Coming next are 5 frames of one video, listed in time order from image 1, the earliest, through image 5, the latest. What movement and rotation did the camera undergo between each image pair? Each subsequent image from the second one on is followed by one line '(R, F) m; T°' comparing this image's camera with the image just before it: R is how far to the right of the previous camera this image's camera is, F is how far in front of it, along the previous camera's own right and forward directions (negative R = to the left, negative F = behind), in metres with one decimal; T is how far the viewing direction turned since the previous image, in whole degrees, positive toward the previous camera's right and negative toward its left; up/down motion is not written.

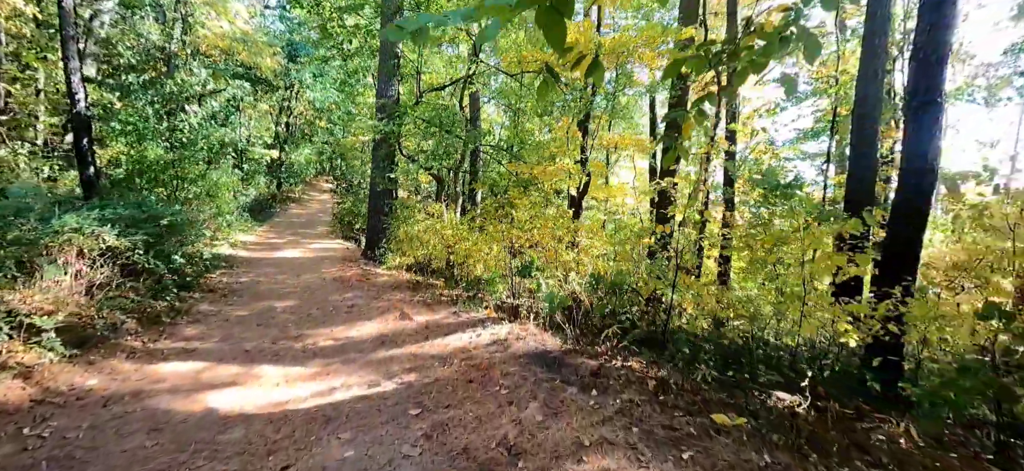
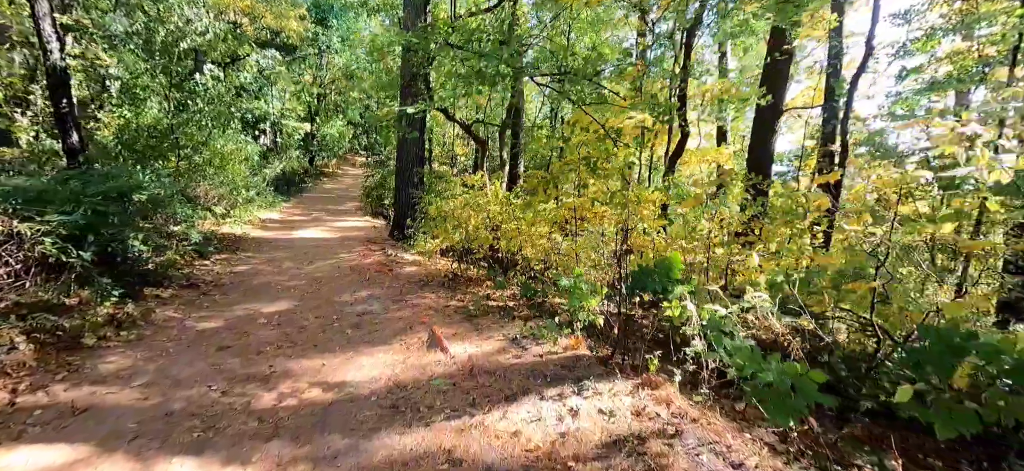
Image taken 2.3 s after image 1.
(-0.5, +2.3) m; -5°
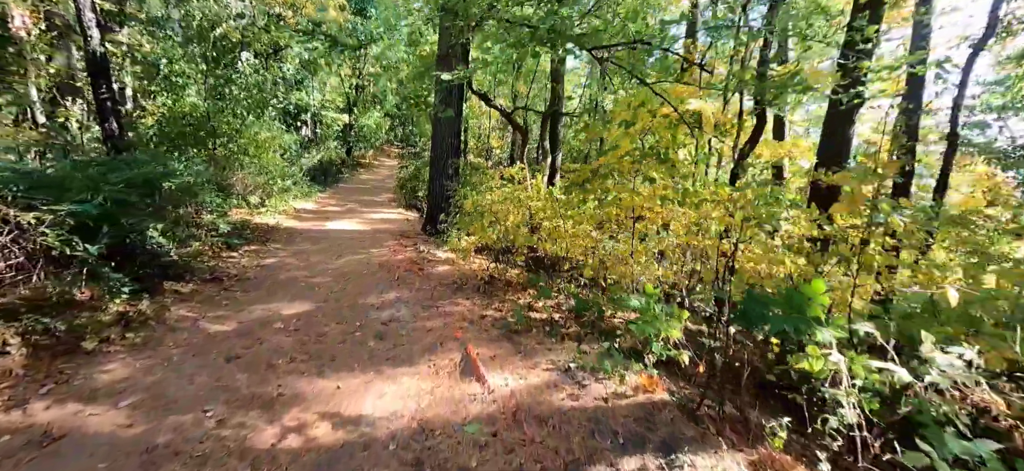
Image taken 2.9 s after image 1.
(-0.2, +0.7) m; -4°
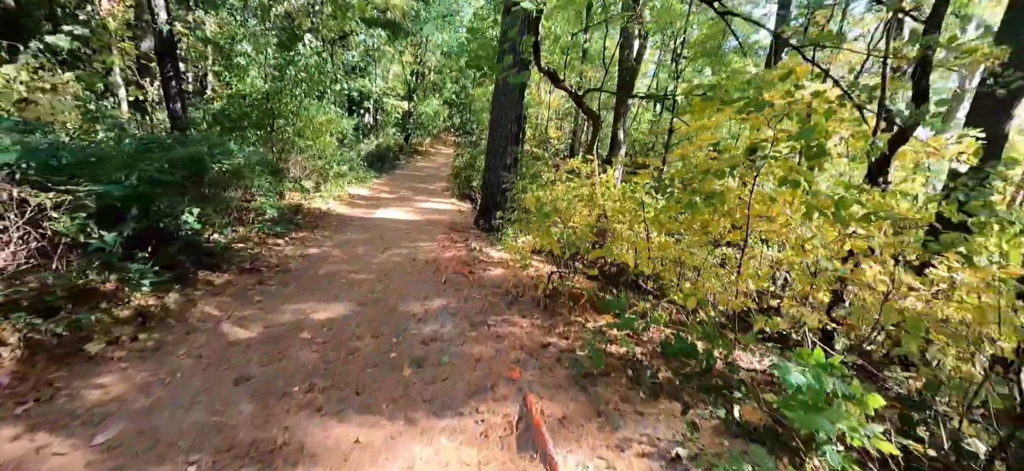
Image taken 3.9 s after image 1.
(-0.2, +0.9) m; -7°
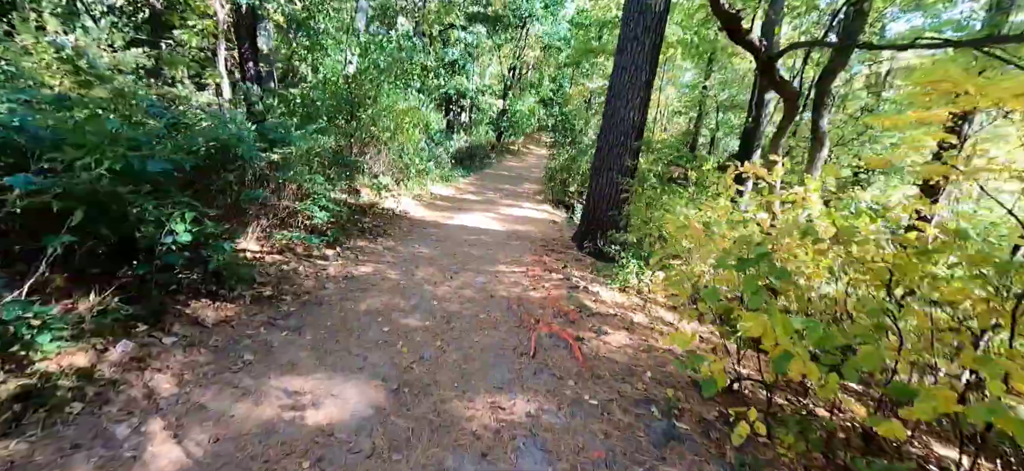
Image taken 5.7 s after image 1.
(-0.4, +2.0) m; -11°
